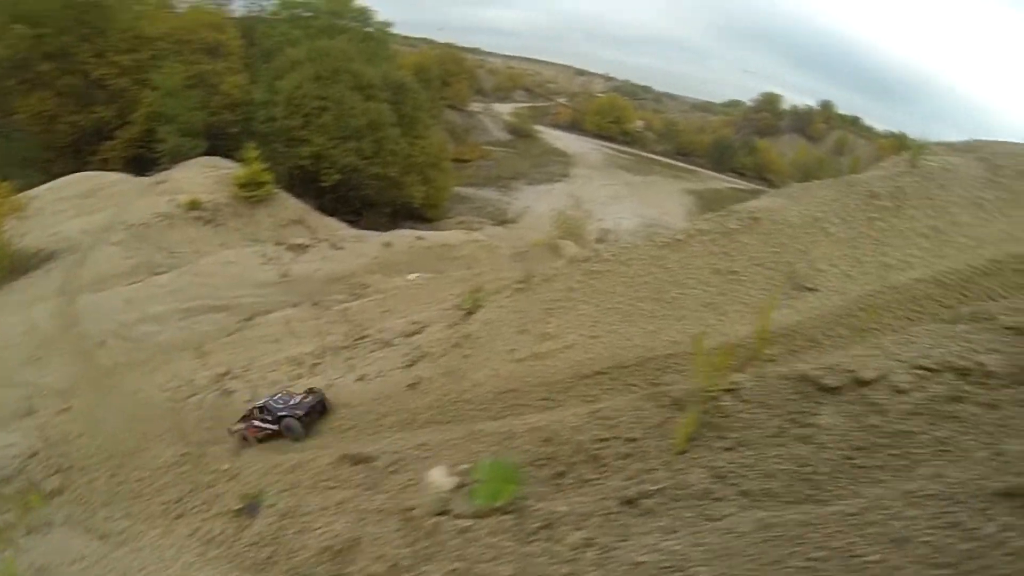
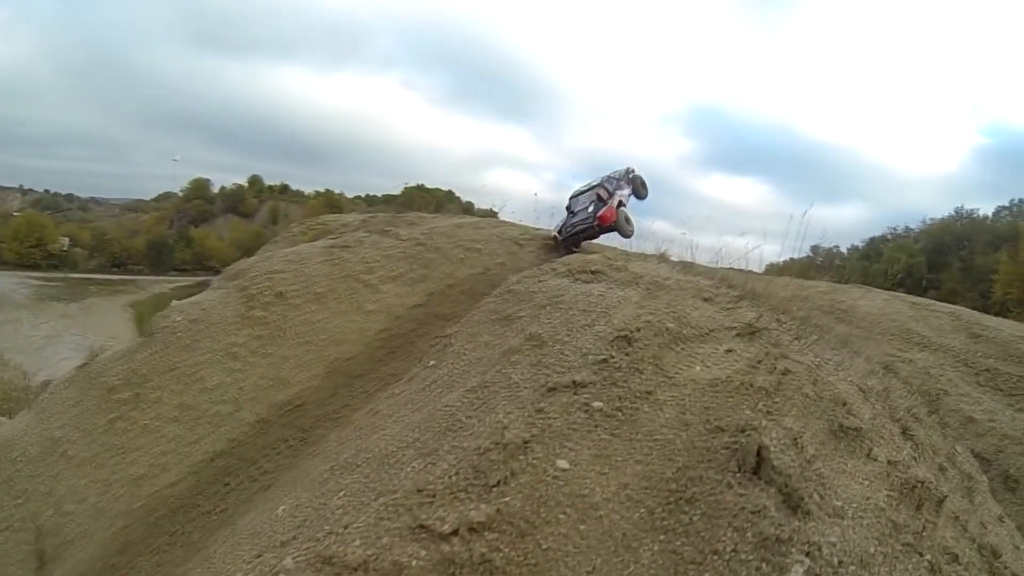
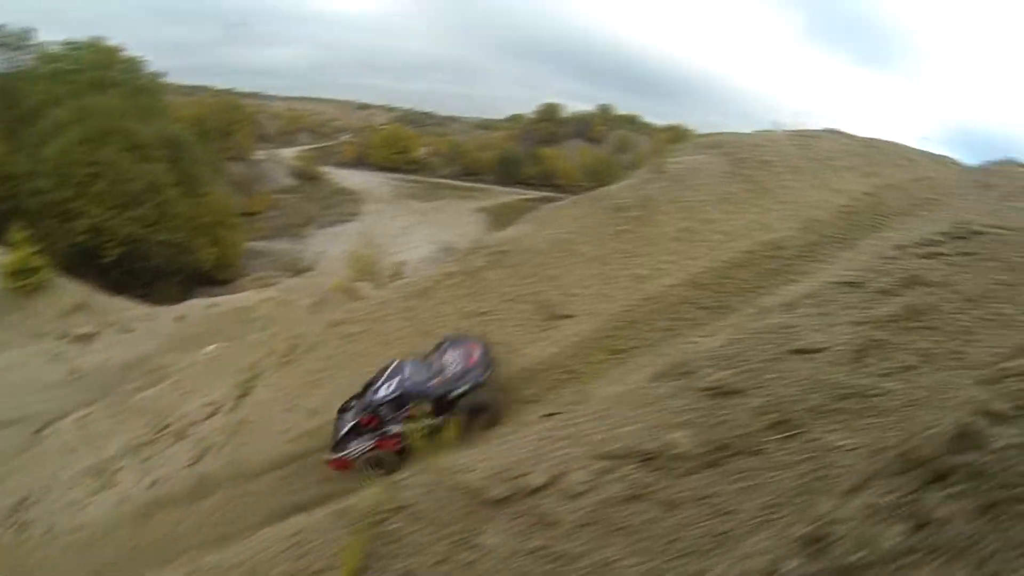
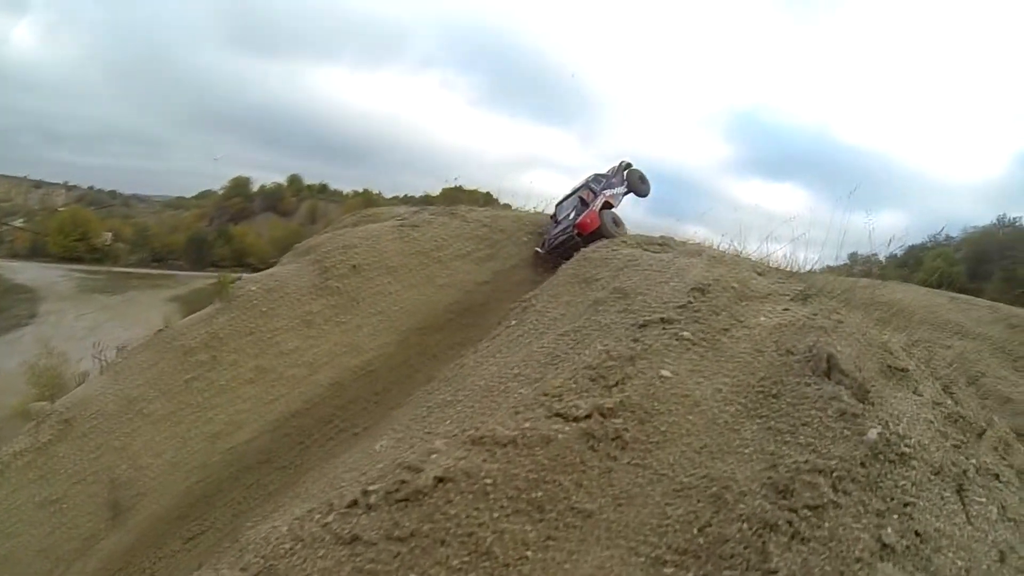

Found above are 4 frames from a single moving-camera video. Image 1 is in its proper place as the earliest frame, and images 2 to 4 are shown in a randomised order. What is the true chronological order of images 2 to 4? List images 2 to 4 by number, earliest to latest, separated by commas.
3, 4, 2
